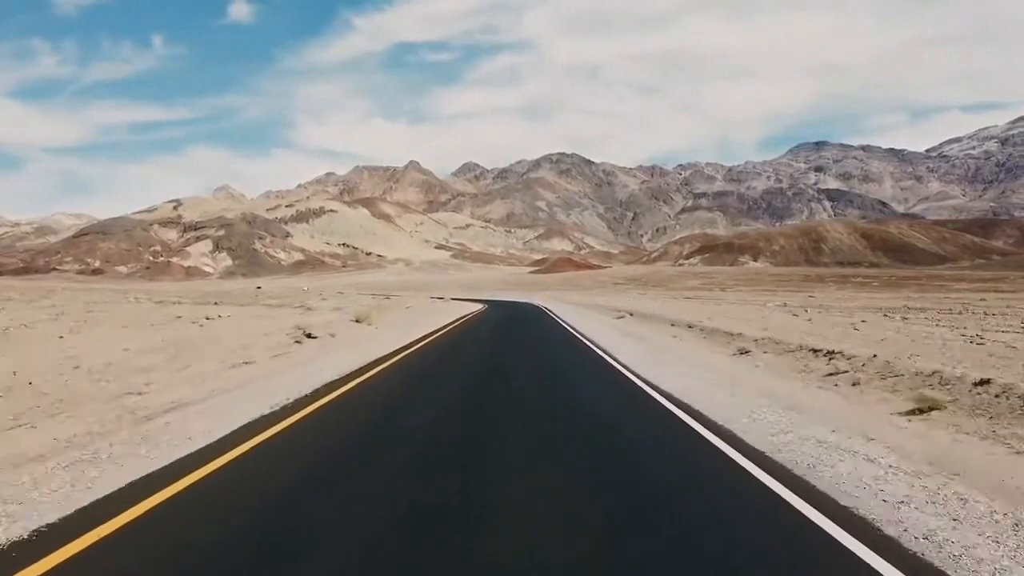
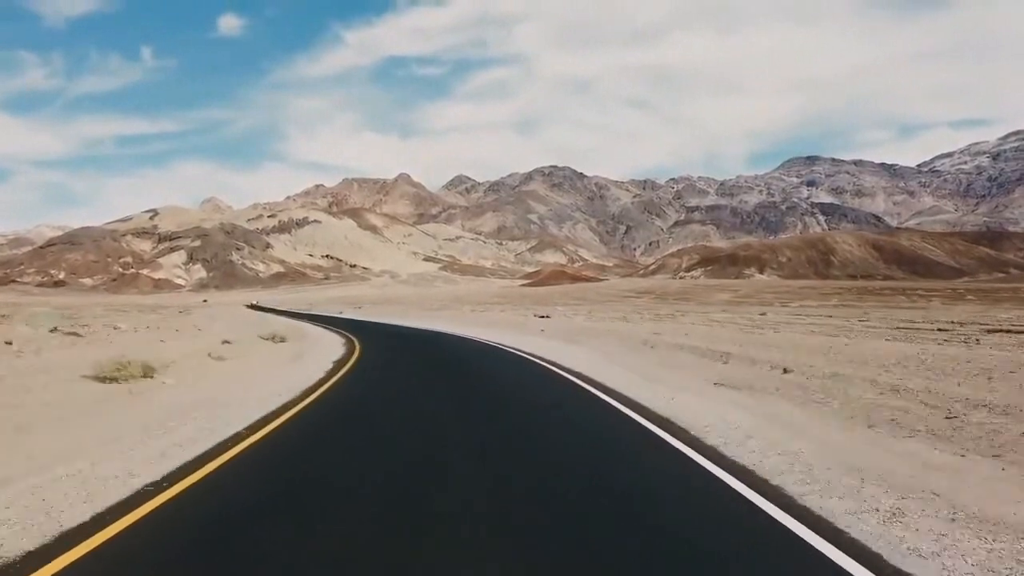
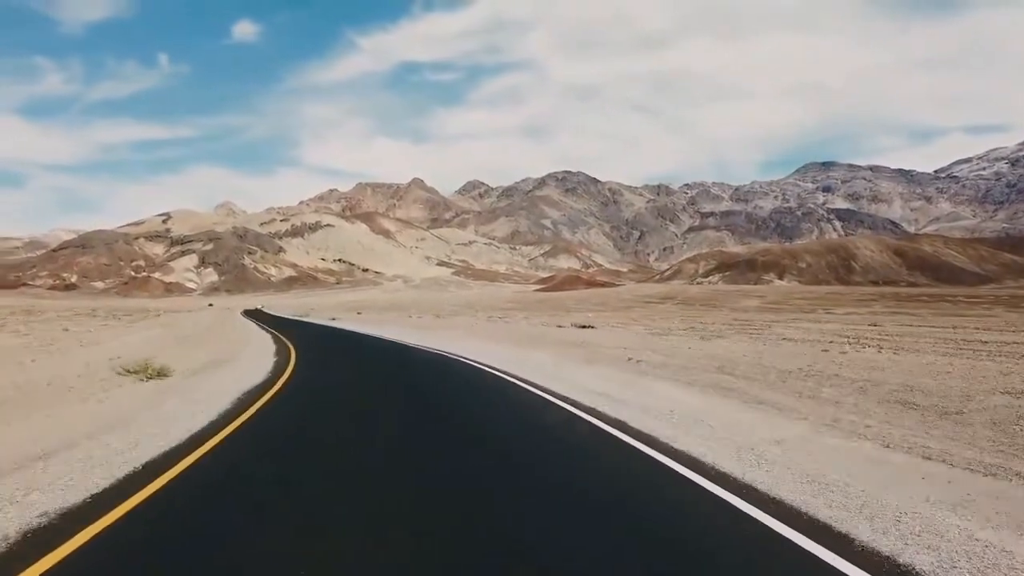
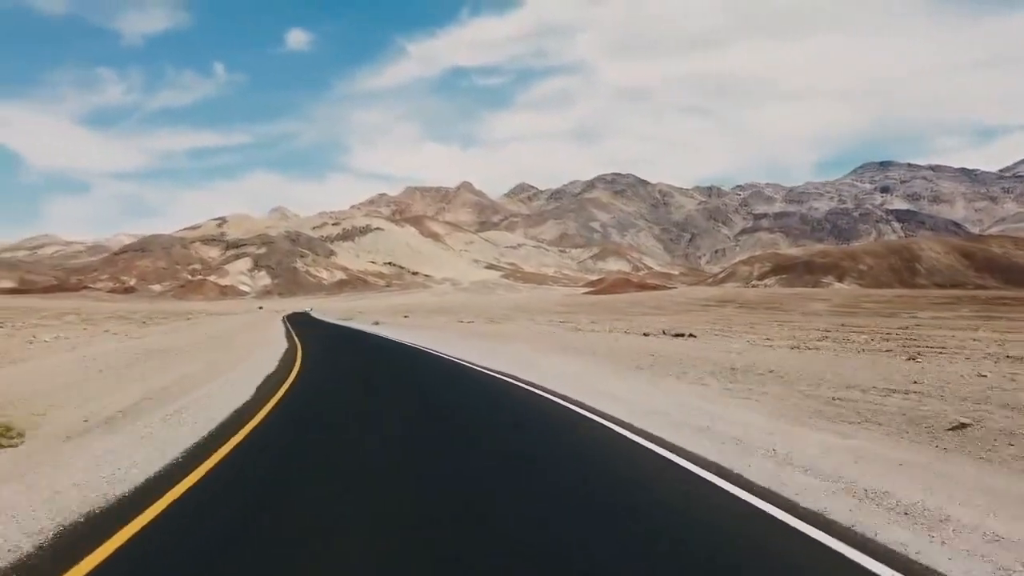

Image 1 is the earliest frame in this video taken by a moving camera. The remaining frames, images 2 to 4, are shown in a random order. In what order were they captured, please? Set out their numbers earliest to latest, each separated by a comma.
2, 3, 4
